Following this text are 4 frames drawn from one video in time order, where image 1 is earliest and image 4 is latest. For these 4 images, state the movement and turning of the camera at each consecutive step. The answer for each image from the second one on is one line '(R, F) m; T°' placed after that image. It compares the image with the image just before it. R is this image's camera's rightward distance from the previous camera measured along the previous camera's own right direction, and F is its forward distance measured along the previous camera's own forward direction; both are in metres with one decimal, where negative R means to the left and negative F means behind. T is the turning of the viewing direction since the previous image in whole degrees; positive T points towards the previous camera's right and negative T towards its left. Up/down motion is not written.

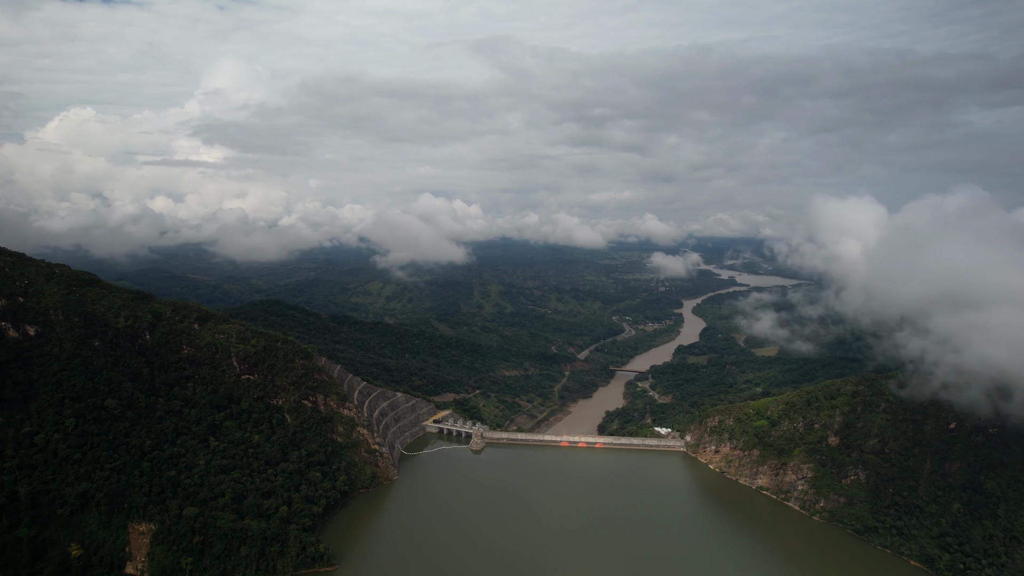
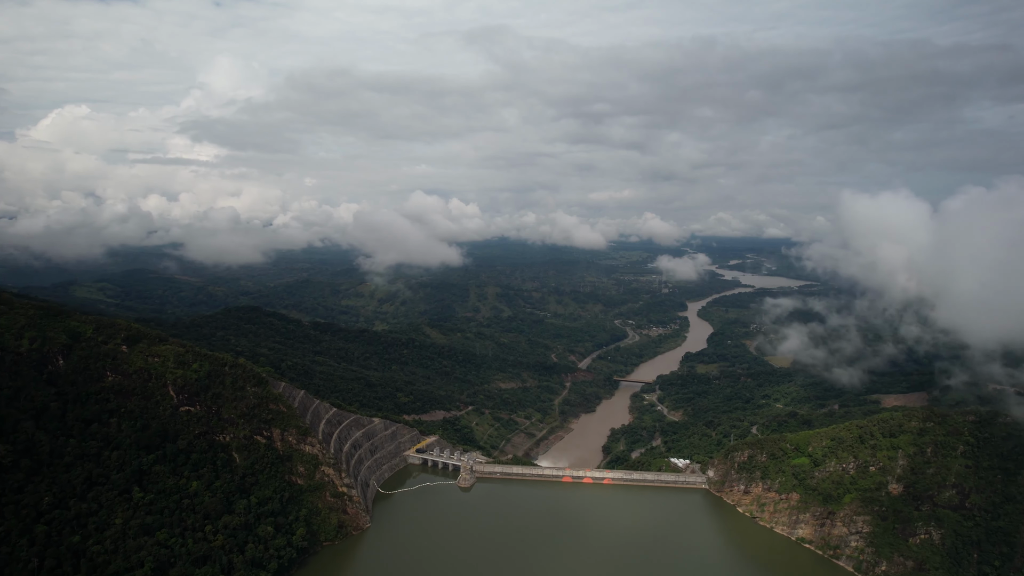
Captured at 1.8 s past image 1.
(+0.5, +9.3) m; 0°
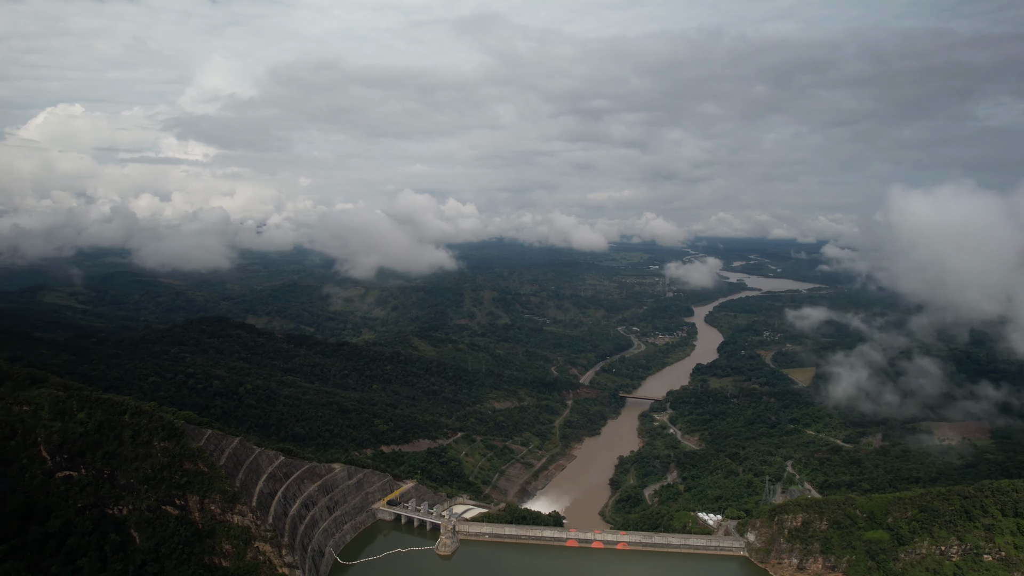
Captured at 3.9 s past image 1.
(+0.6, +11.4) m; 0°
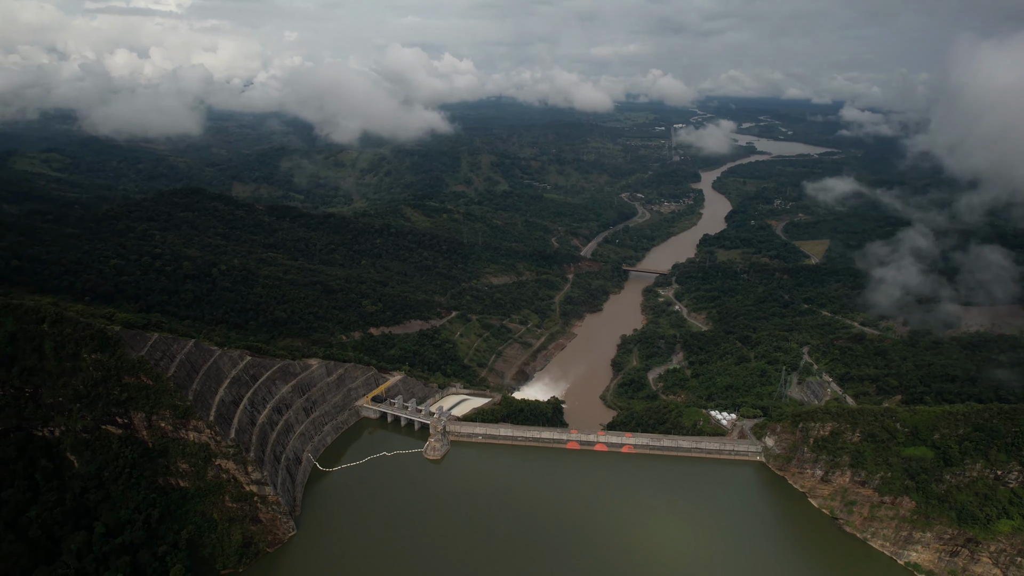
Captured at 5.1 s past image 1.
(+0.4, +8.0) m; 0°
